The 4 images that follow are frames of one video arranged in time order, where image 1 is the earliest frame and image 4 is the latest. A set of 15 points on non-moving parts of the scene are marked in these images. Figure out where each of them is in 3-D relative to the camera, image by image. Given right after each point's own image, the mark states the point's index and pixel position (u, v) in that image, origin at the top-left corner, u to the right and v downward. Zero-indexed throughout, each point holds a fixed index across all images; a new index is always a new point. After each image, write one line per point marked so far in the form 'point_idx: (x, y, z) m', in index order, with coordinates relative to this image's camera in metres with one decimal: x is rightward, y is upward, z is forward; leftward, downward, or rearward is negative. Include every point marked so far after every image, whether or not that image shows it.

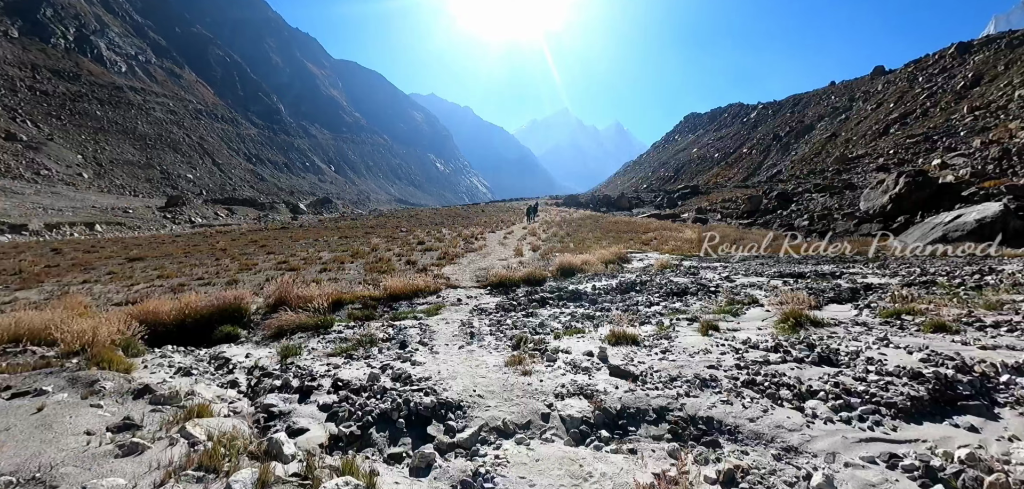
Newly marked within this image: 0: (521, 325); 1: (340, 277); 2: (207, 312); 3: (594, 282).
0: (+0.2, -1.7, +9.7) m
1: (-6.6, -1.3, +17.6) m
2: (-8.1, -1.8, +12.0) m
3: (+2.8, -1.3, +15.3) m
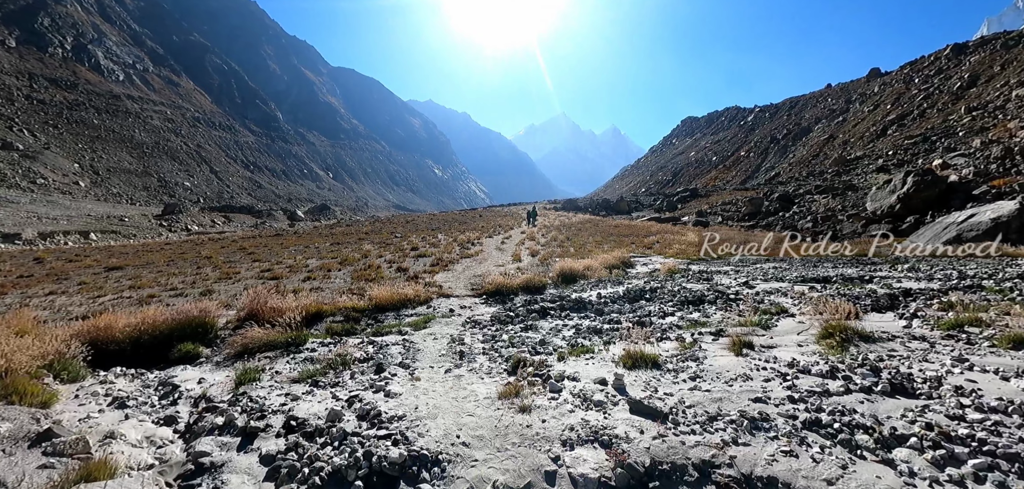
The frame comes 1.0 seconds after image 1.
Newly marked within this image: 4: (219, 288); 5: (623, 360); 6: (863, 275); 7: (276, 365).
0: (+0.1, -1.8, +8.4) m
1: (-6.7, -1.5, +16.3) m
2: (-8.1, -2.0, +10.7) m
3: (+2.7, -1.4, +14.0) m
4: (-10.9, -1.6, +16.8) m
5: (+1.6, -1.6, +6.4) m
6: (+10.6, -0.9, +13.7) m
7: (-4.4, -2.2, +8.5) m
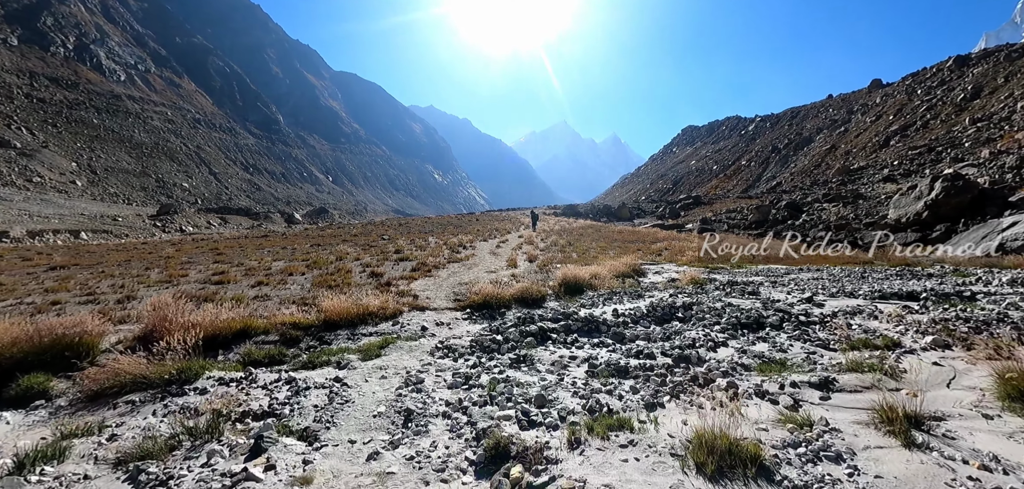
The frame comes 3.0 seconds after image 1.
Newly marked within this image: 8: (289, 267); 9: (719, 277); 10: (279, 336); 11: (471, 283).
0: (-0.1, -1.7, +5.3) m
1: (-6.9, -1.4, +13.2) m
2: (-8.4, -1.8, +7.6) m
3: (+2.5, -1.4, +10.9) m
4: (-11.1, -1.5, +13.8) m
5: (+1.3, -1.6, +3.4) m
6: (+10.3, -1.1, +10.6) m
7: (-4.6, -2.1, +5.4) m
8: (-9.3, -0.9, +19.0) m
9: (+7.9, -1.2, +17.3) m
10: (-4.9, -1.9, +9.4) m
11: (-1.4, -1.3, +15.2) m
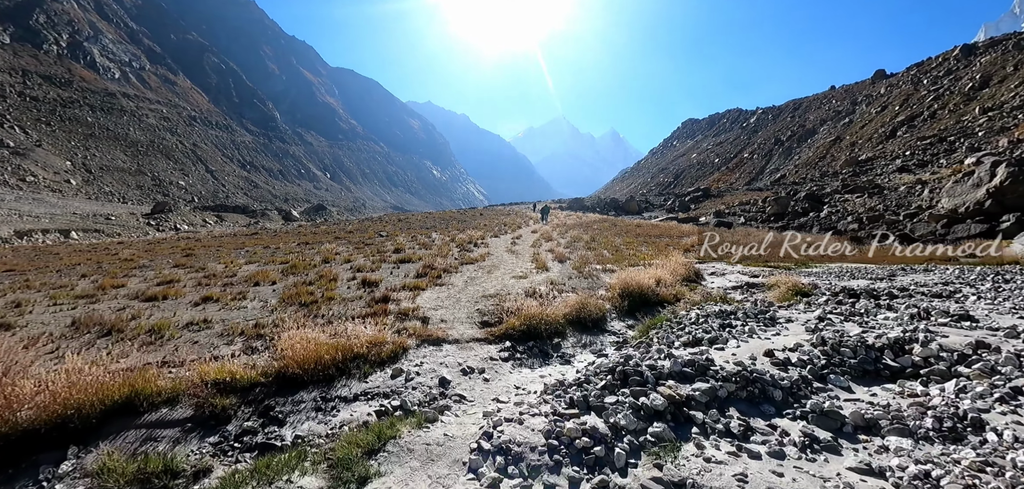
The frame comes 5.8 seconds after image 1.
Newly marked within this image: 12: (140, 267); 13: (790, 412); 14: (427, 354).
0: (+1.0, -1.8, +1.2) m
1: (-5.9, -1.4, +9.1) m
2: (-7.3, -1.9, +3.5) m
3: (+3.5, -1.4, +6.9) m
4: (-10.1, -1.5, +9.7) m
5: (+2.4, -1.6, -0.7) m
6: (+11.4, -1.0, +6.6) m
7: (-3.5, -2.2, +1.3) m
8: (-8.3, -0.9, +14.9) m
9: (+8.9, -1.1, +13.2) m
10: (-3.8, -1.9, +5.3) m
11: (-0.3, -1.2, +11.1) m
12: (-16.2, -0.9, +19.8) m
13: (+2.8, -1.7, +4.6) m
14: (-1.4, -1.8, +7.3) m
